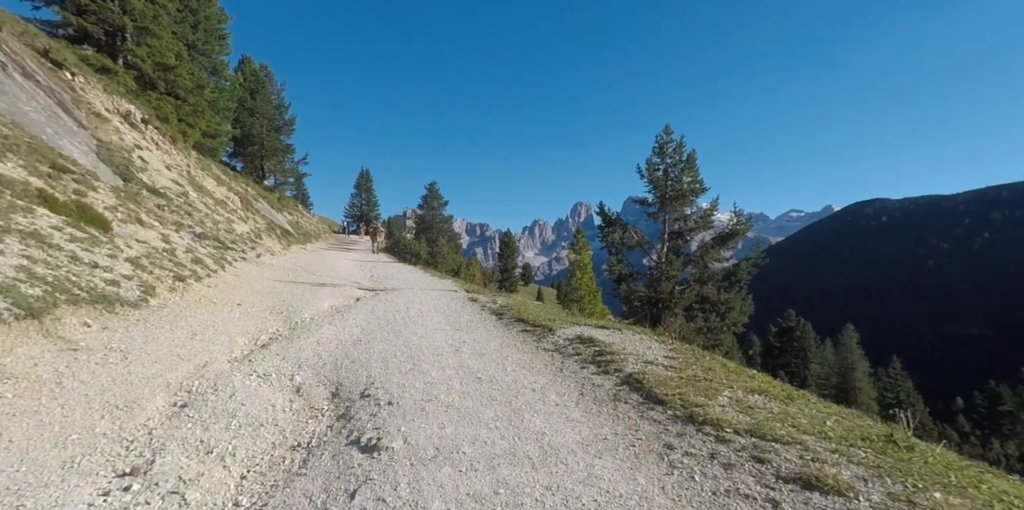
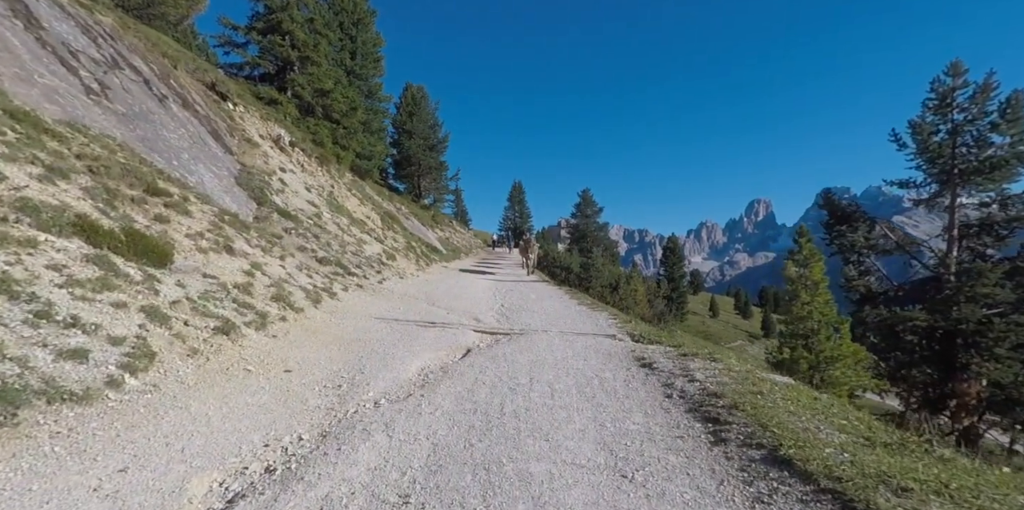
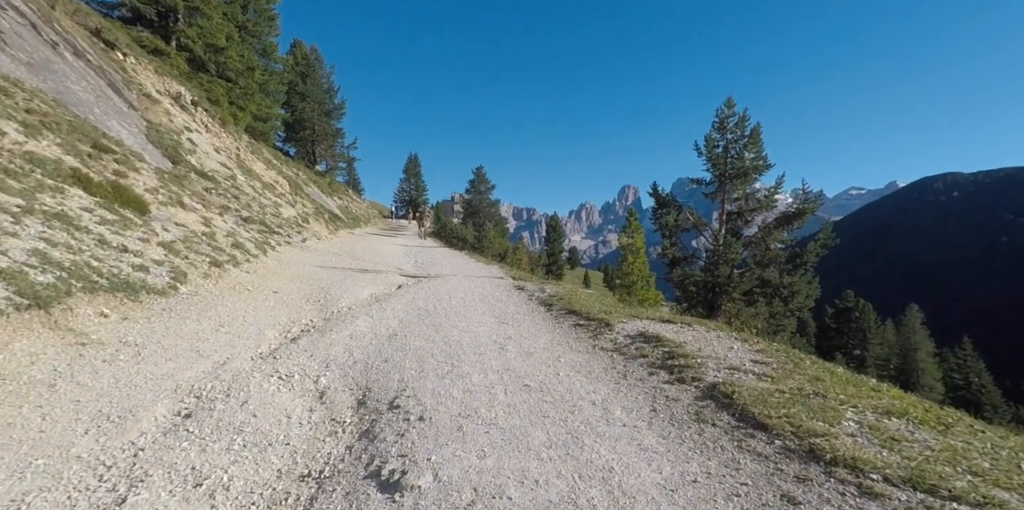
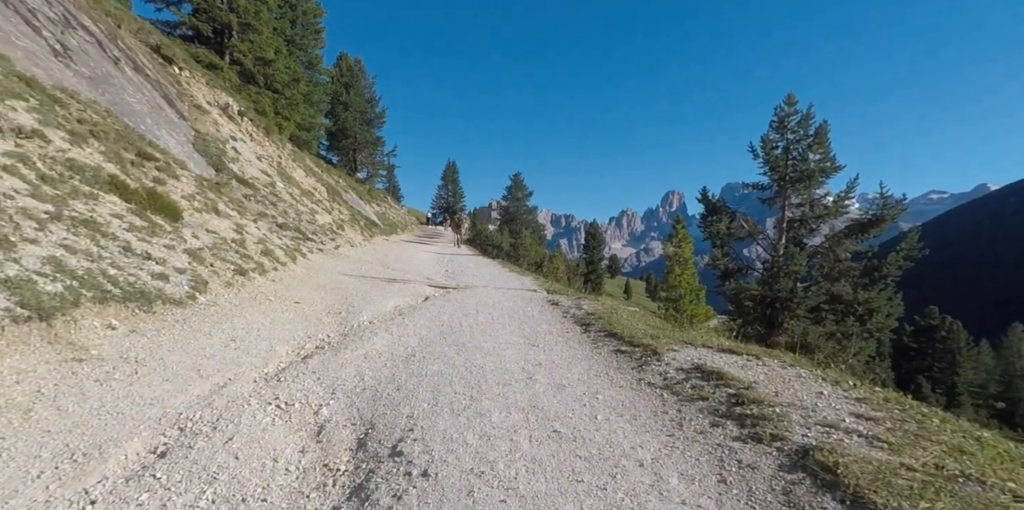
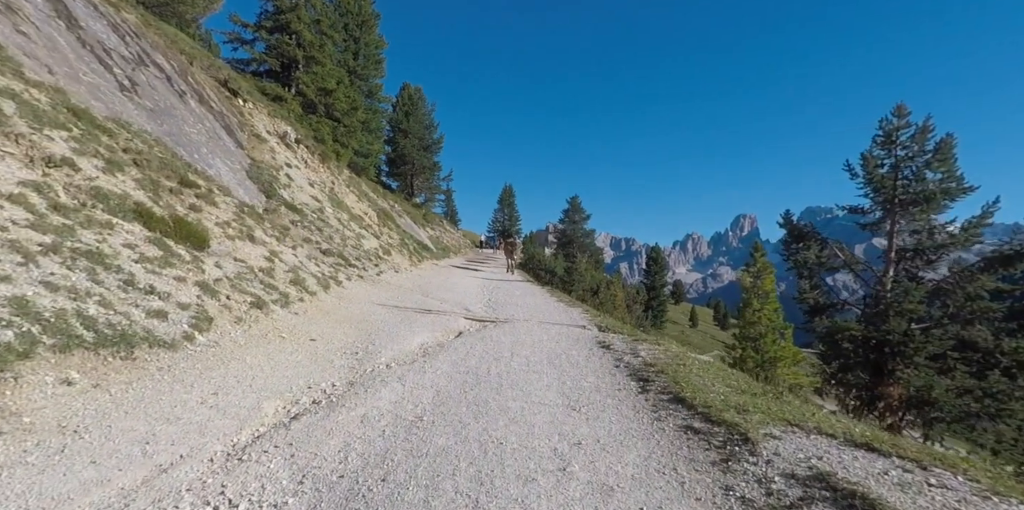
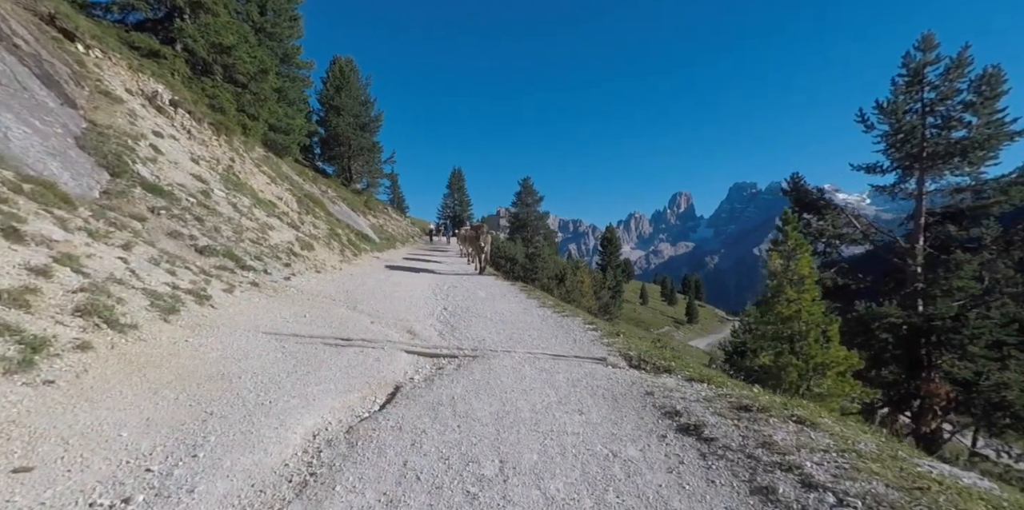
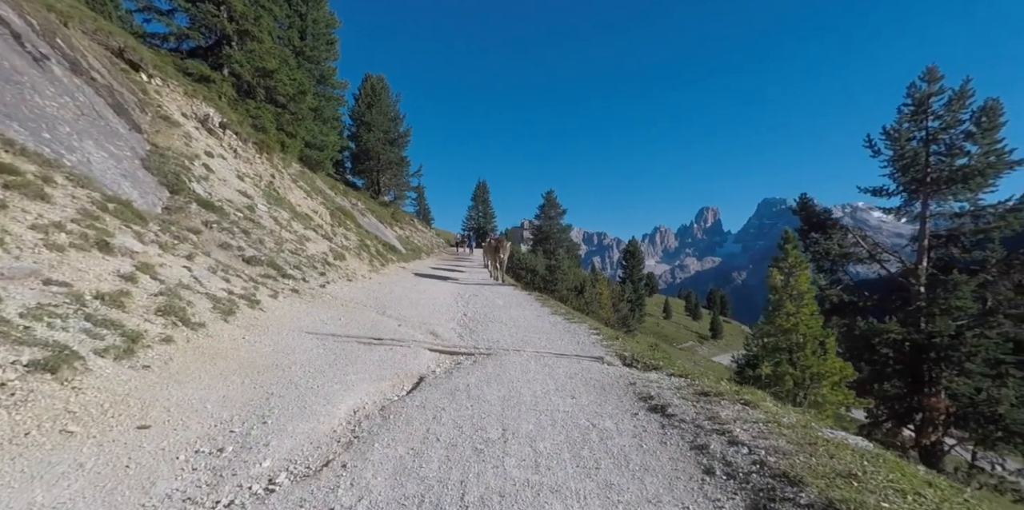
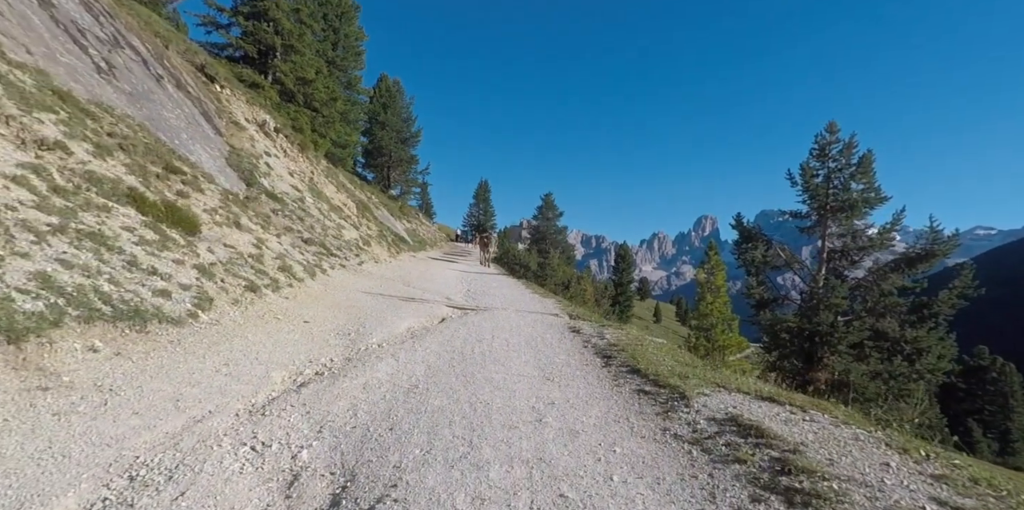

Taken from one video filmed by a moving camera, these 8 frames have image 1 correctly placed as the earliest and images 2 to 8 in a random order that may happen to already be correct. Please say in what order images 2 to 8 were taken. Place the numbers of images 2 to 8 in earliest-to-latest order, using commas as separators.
3, 4, 8, 5, 2, 7, 6
